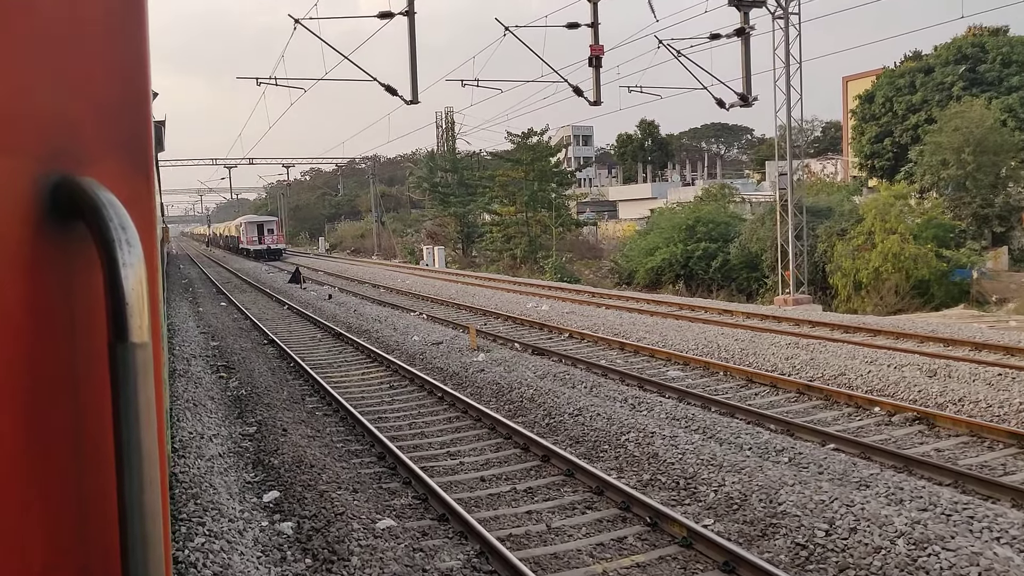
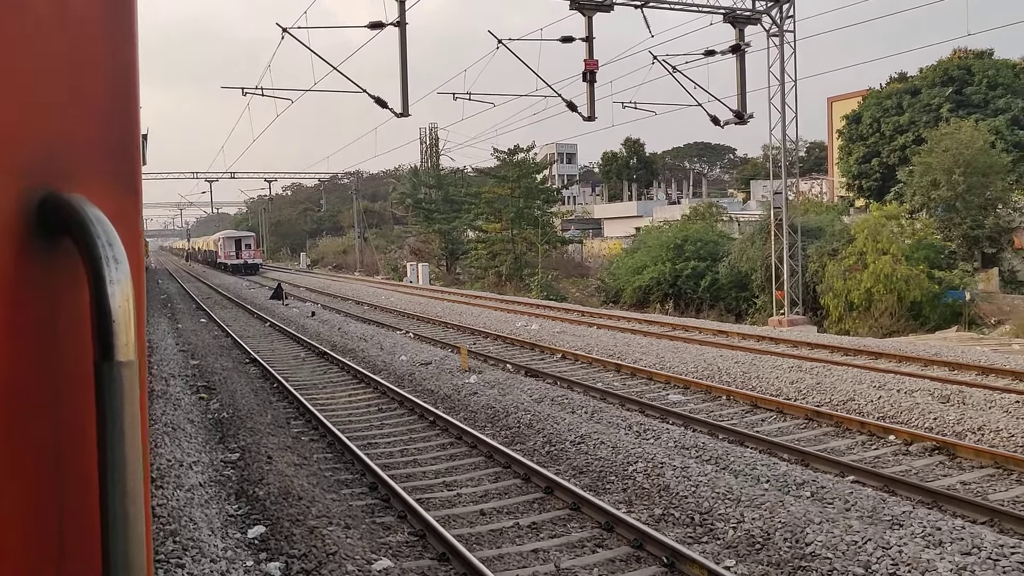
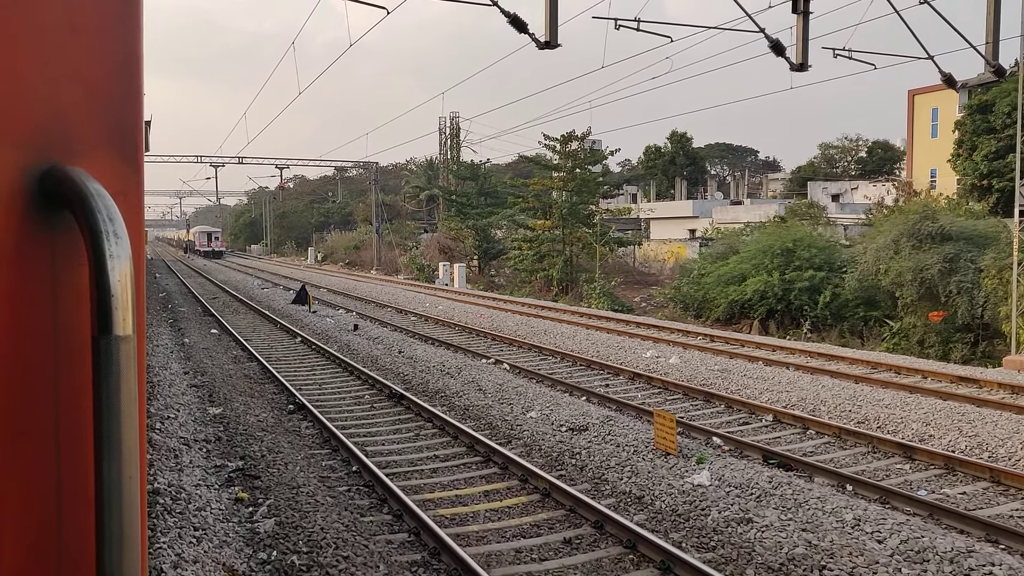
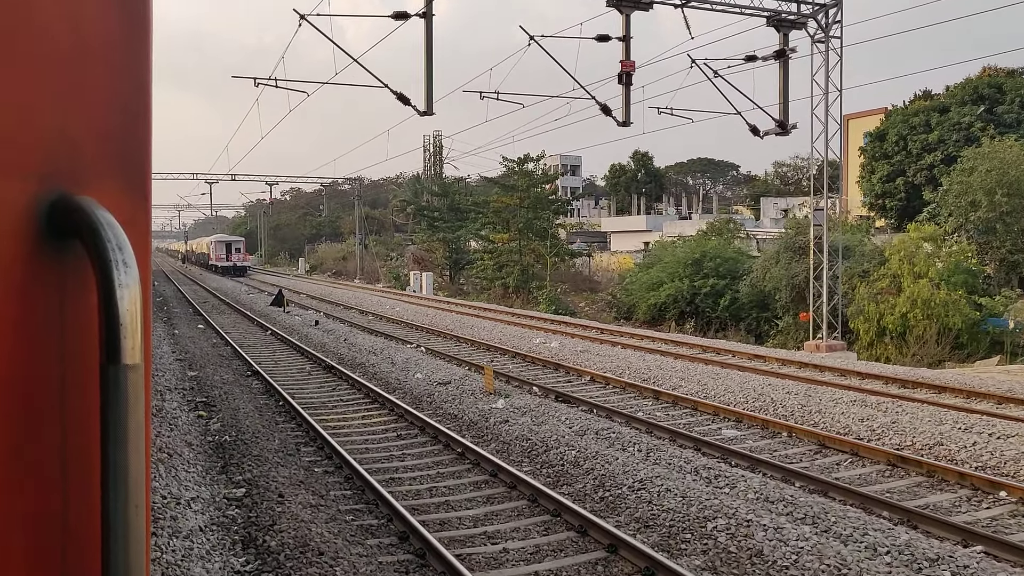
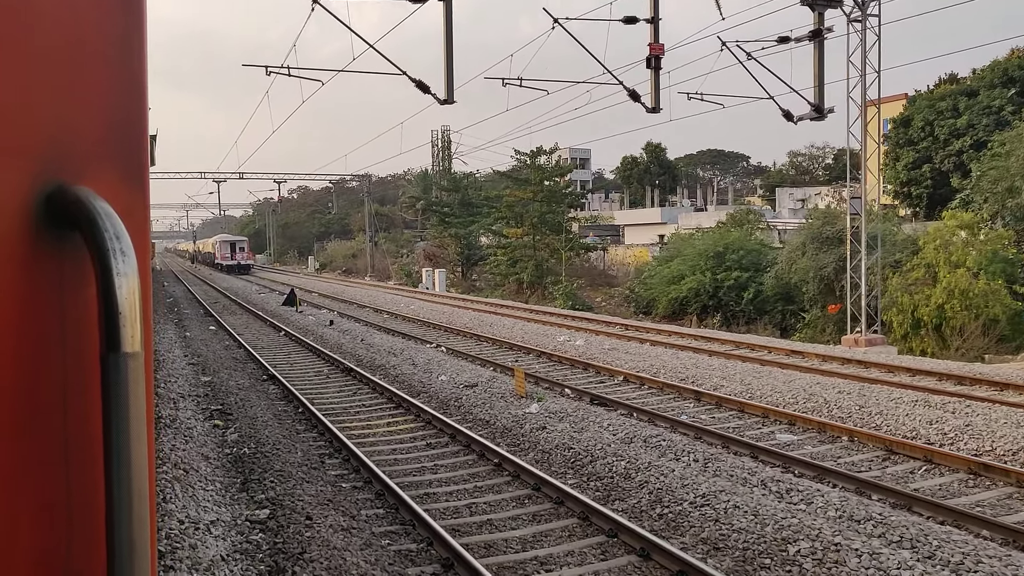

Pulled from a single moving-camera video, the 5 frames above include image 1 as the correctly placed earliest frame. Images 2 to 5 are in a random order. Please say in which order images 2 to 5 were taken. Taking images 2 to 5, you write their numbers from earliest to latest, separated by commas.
2, 4, 5, 3
